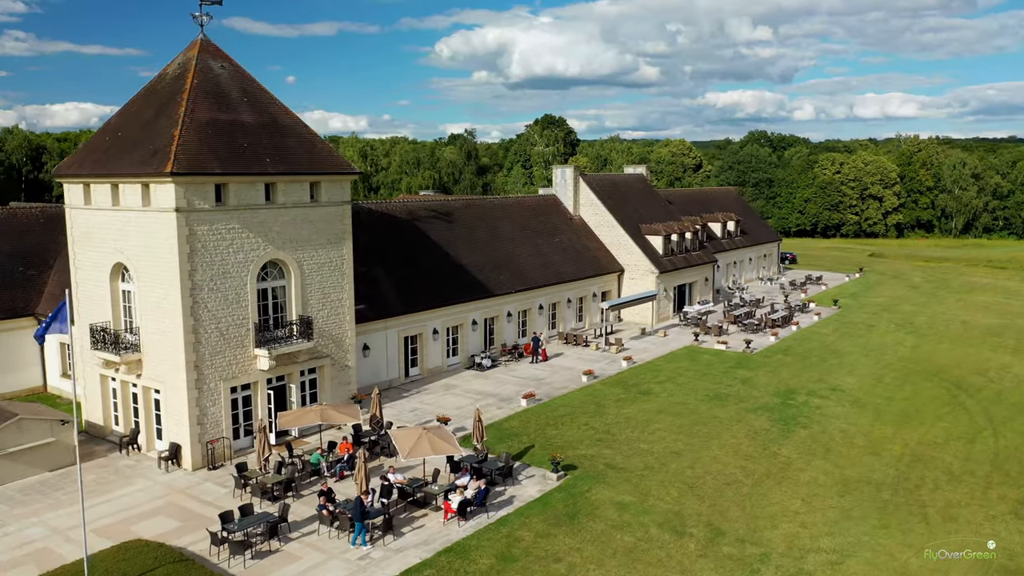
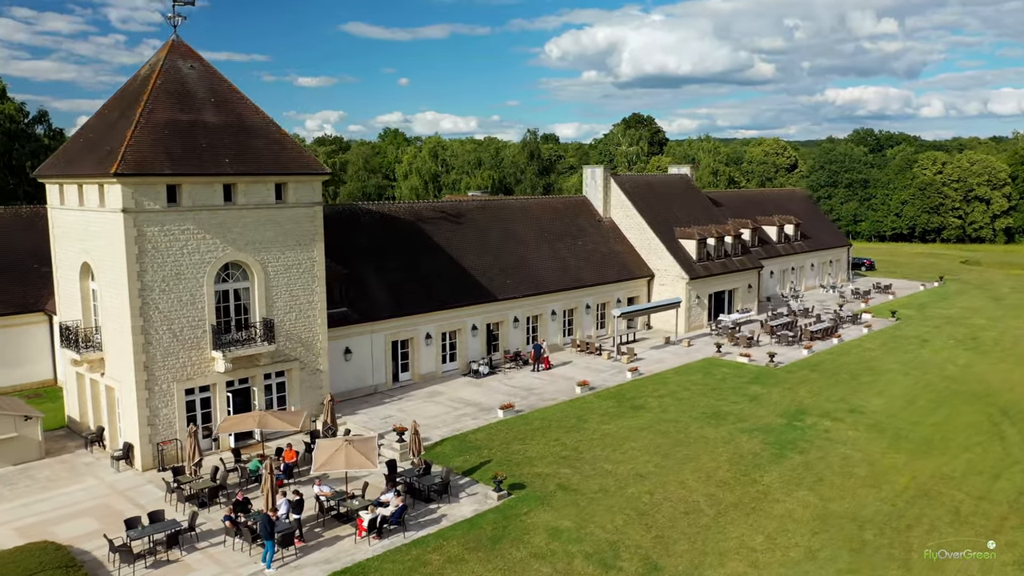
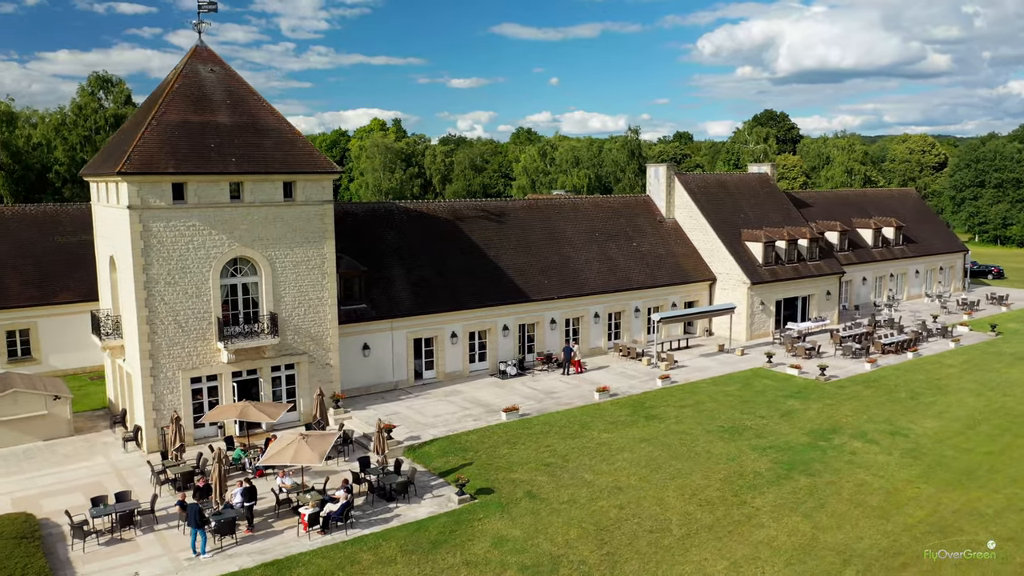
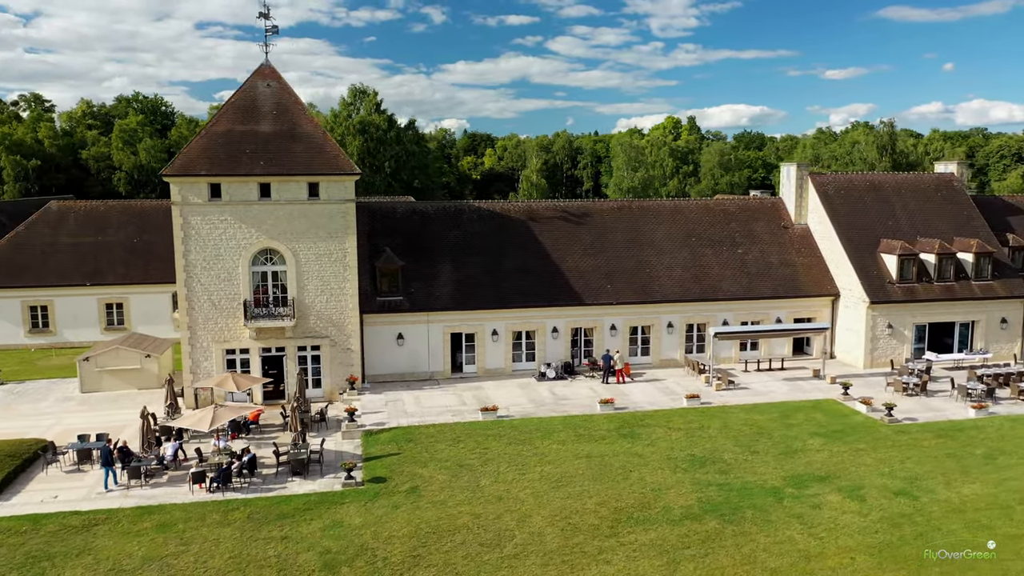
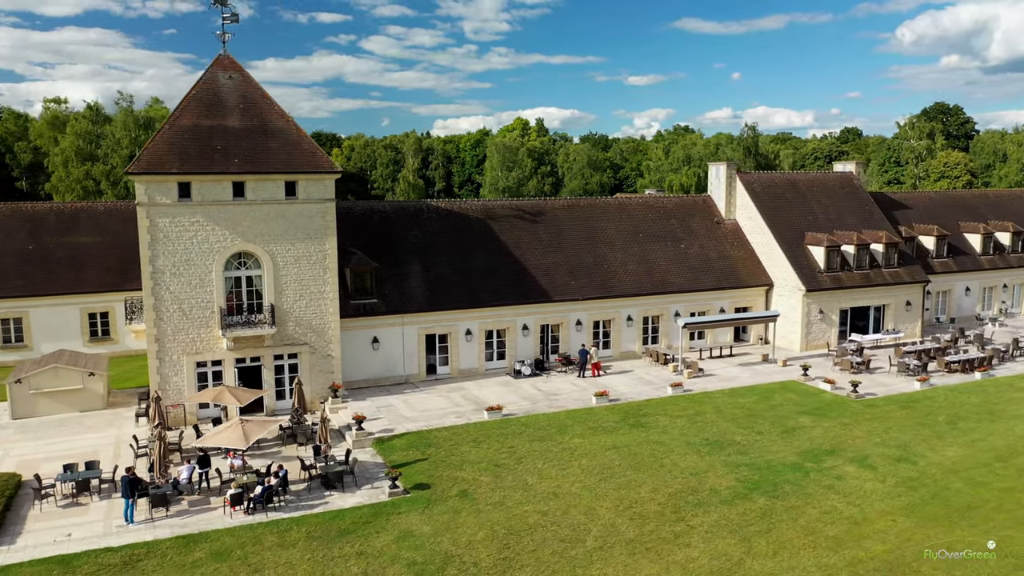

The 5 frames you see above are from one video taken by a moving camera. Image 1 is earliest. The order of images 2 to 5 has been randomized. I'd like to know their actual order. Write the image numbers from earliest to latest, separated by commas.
2, 3, 5, 4
